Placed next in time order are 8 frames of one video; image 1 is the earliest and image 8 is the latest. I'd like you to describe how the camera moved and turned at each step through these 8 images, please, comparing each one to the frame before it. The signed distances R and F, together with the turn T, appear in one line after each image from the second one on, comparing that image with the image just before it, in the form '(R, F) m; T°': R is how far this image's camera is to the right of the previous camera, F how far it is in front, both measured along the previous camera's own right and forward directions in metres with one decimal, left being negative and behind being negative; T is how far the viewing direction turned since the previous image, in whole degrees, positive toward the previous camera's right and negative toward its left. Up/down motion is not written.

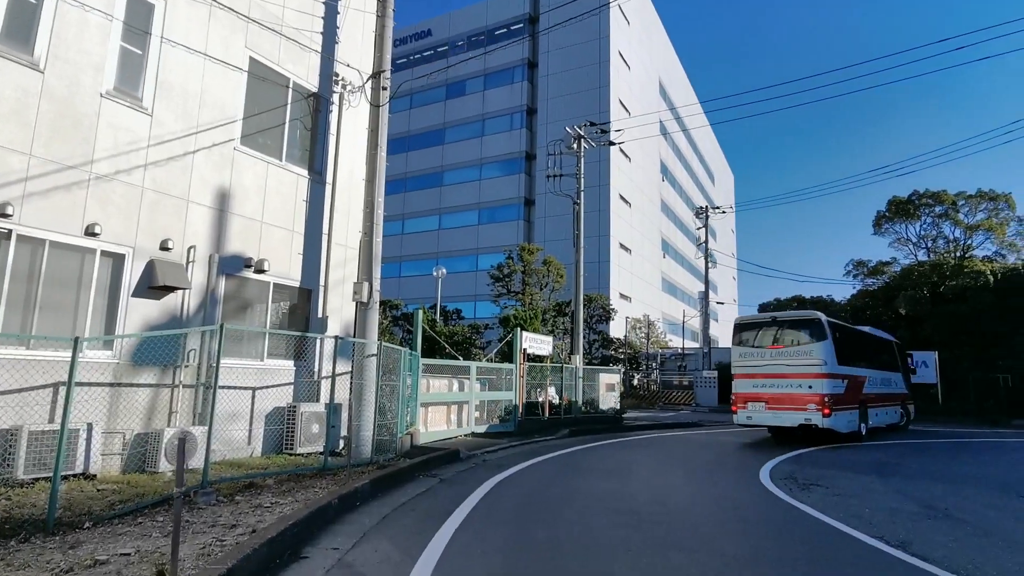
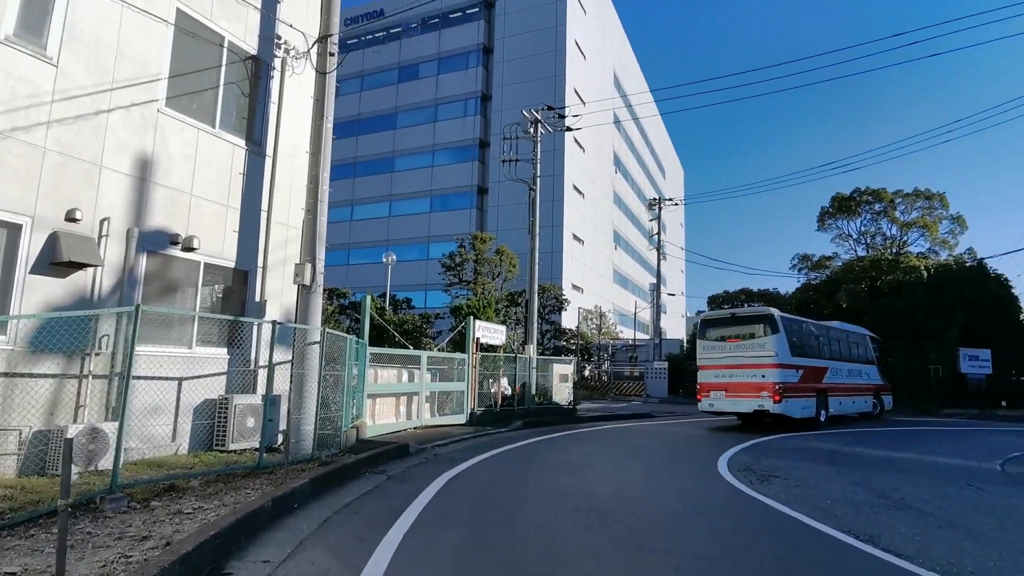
(-0.1, +0.6) m; +5°
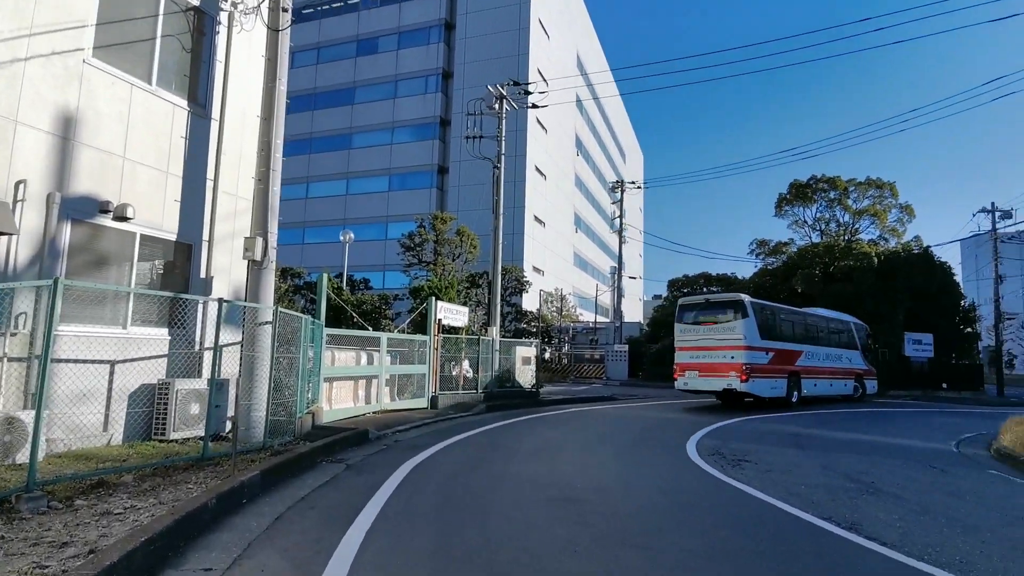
(-0.1, +0.5) m; +4°
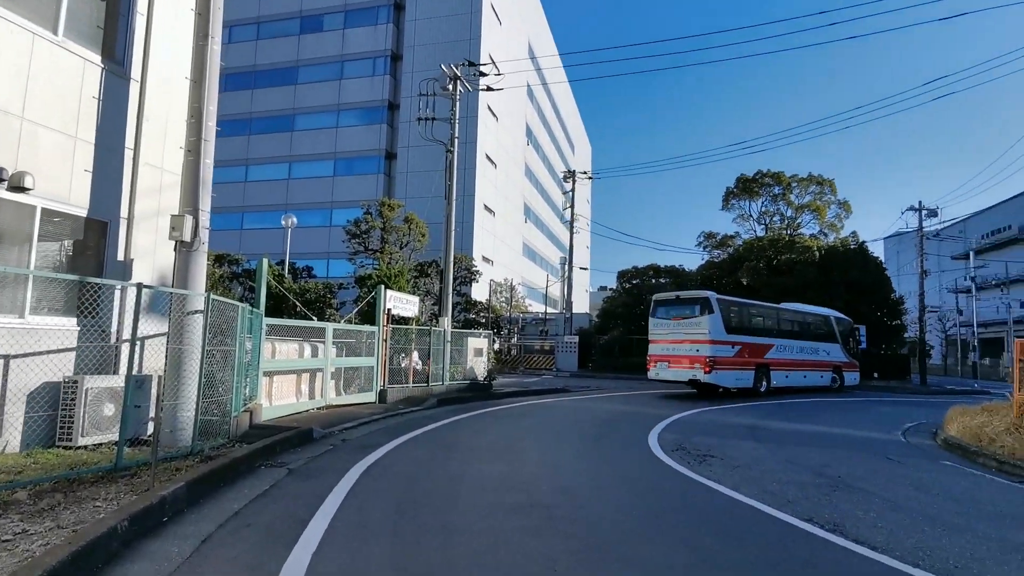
(-0.2, +0.7) m; +5°
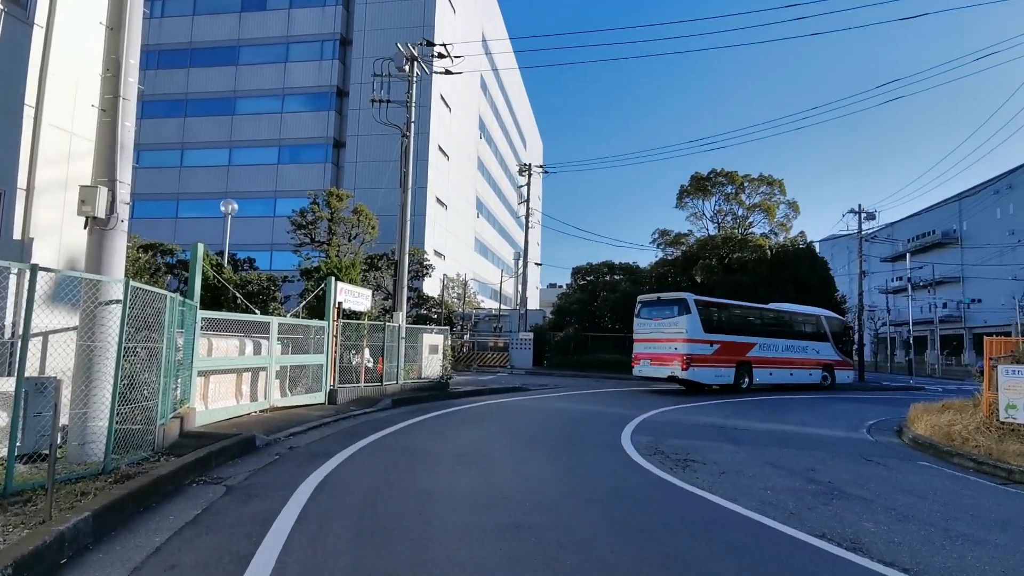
(-0.3, +0.9) m; +5°
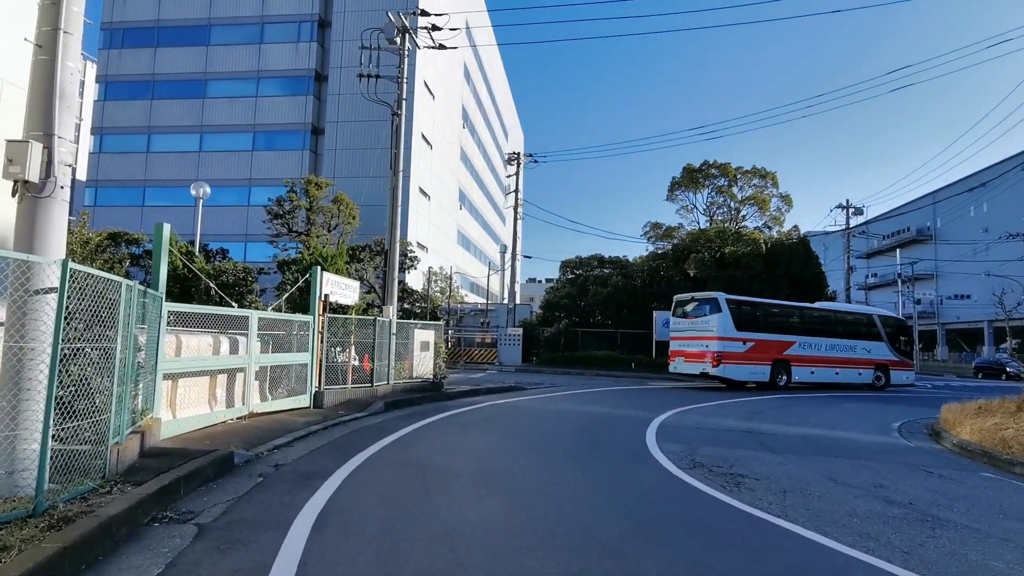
(-0.7, +1.4) m; +2°
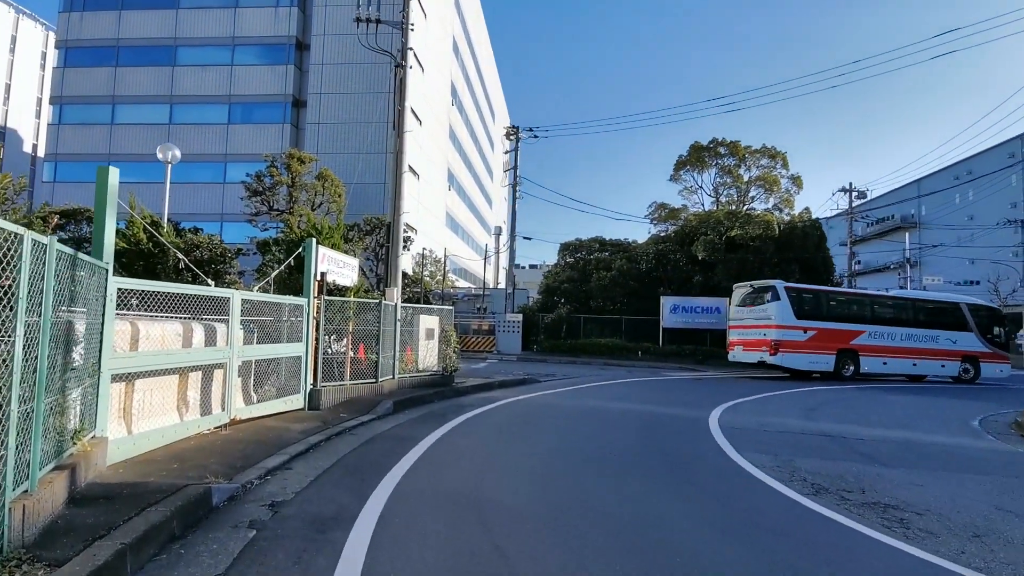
(-1.0, +2.2) m; +2°
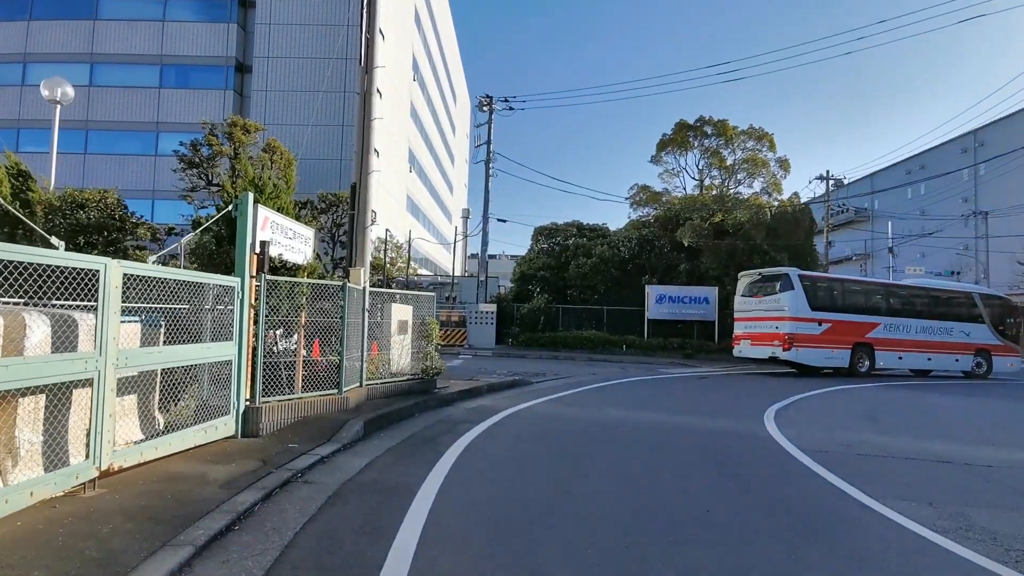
(-0.8, +3.1) m; +4°
